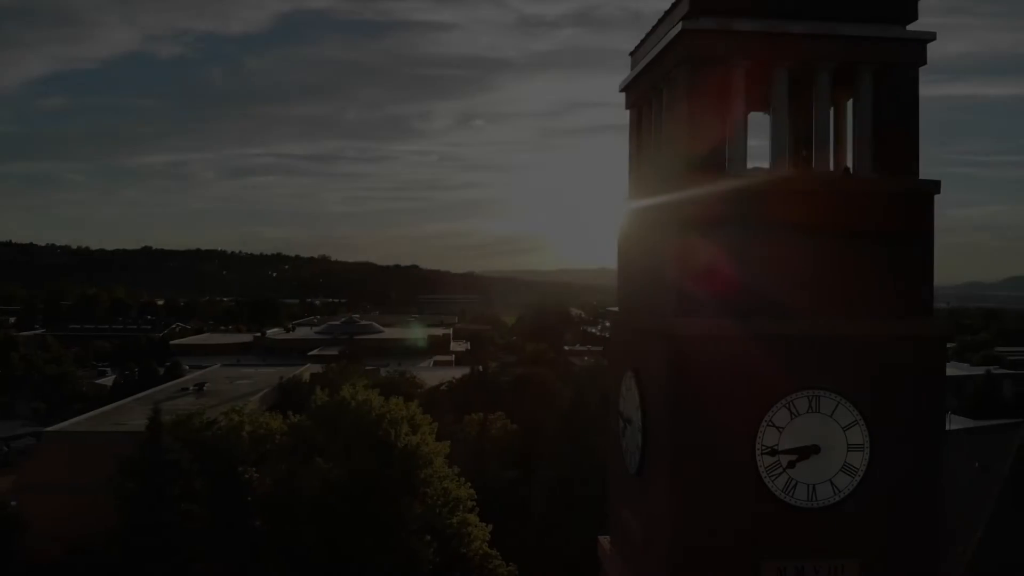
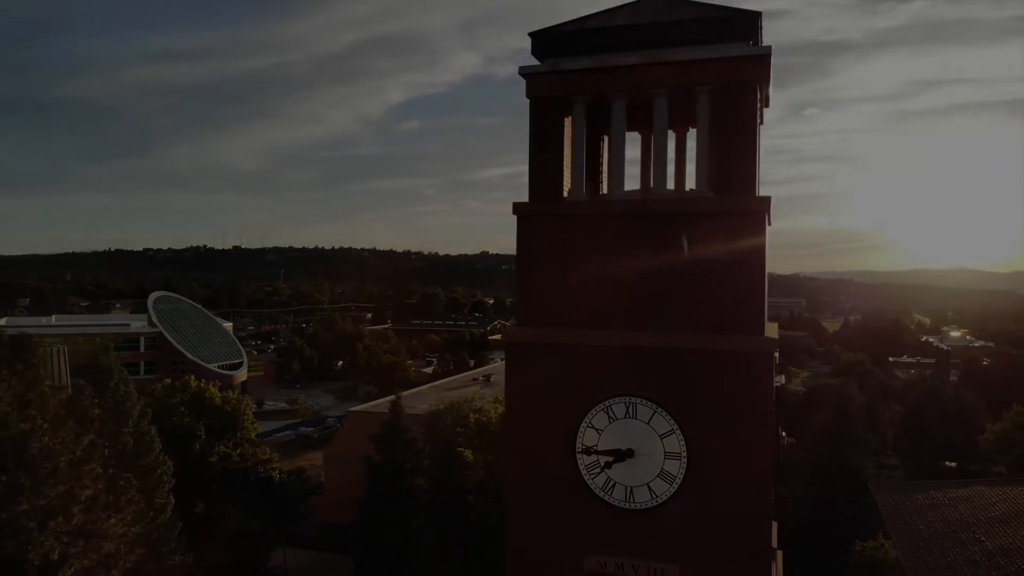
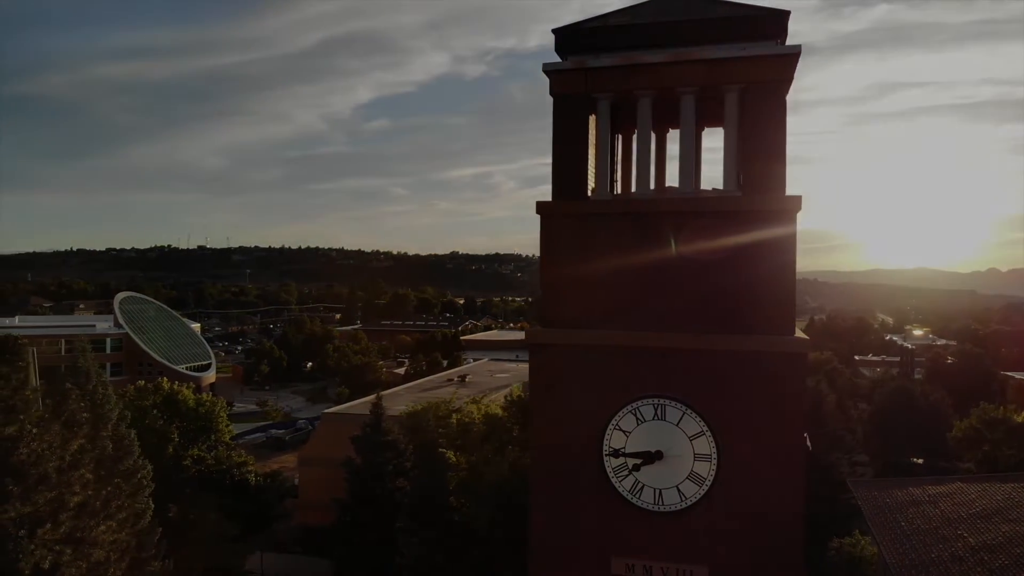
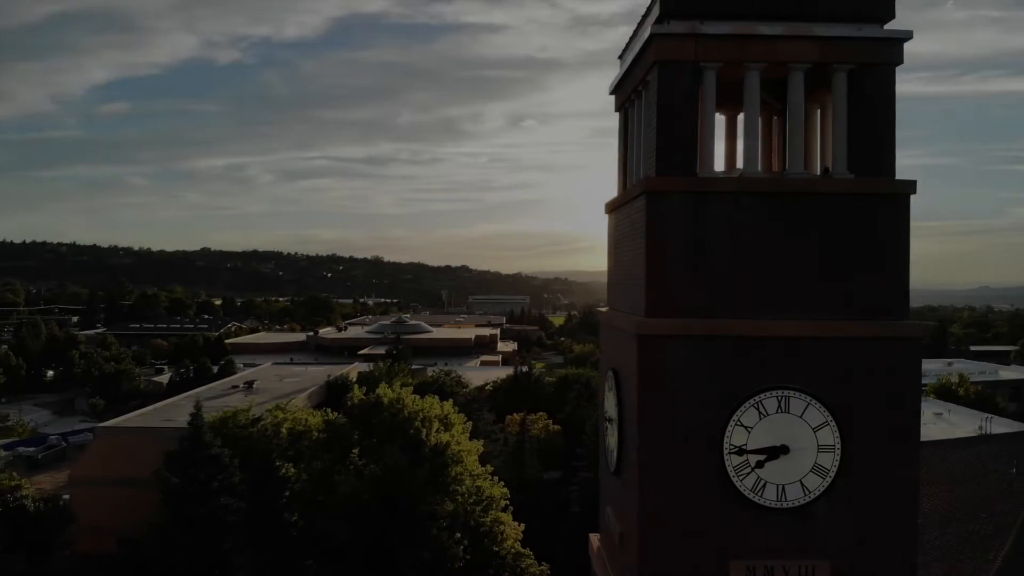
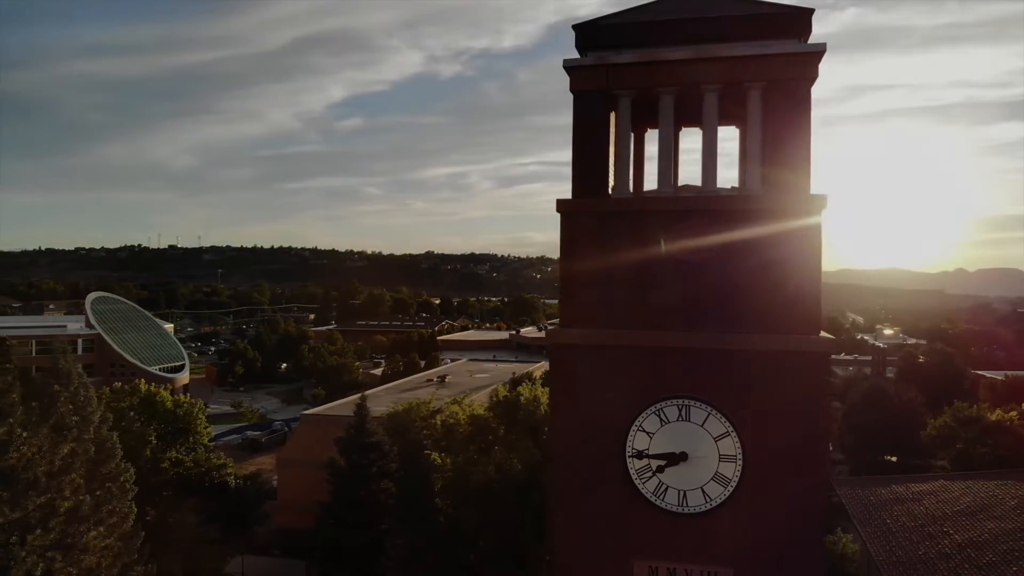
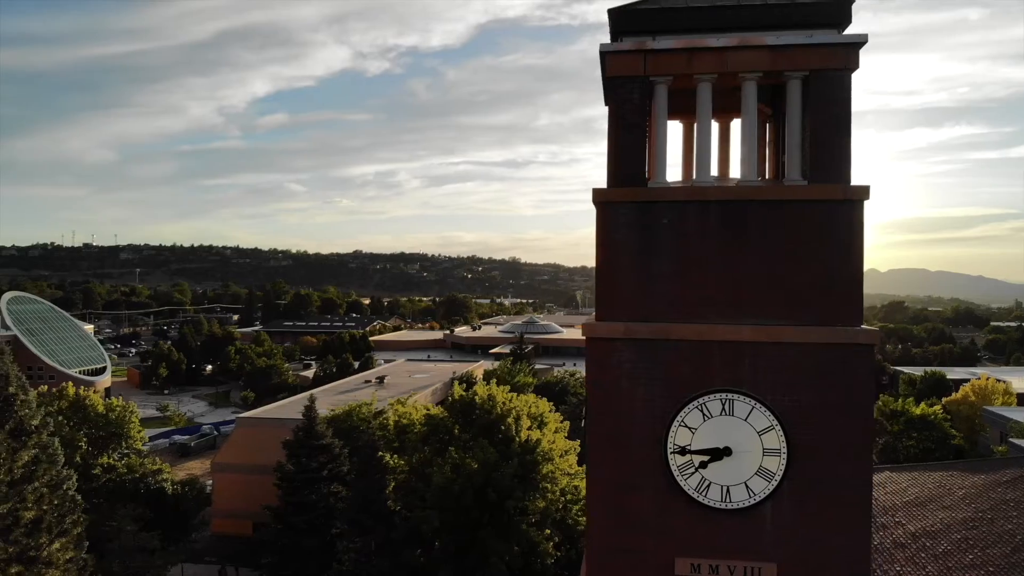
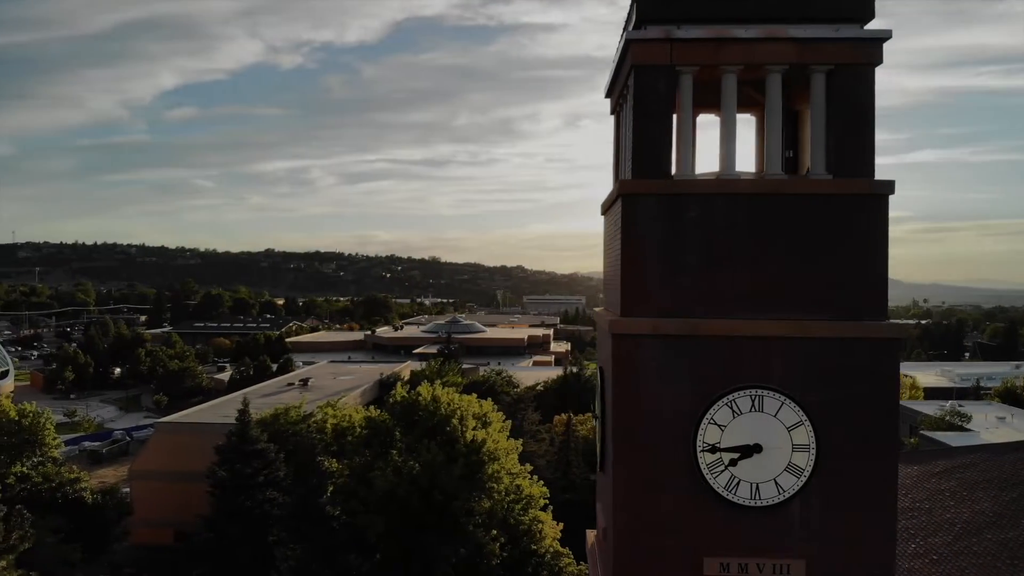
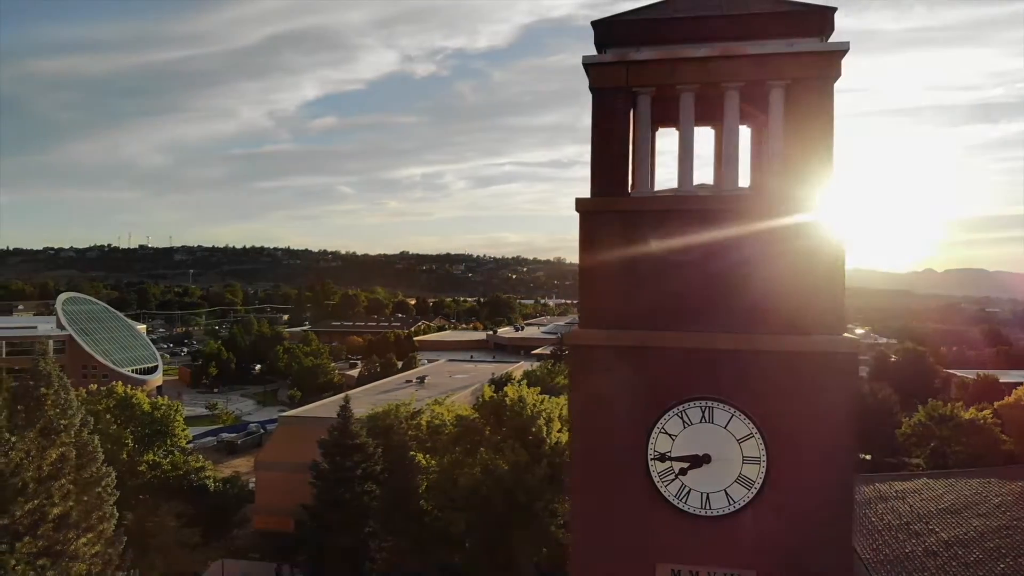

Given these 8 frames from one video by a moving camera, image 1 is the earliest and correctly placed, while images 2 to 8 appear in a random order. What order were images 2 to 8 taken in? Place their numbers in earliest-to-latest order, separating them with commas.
4, 7, 6, 8, 5, 3, 2
